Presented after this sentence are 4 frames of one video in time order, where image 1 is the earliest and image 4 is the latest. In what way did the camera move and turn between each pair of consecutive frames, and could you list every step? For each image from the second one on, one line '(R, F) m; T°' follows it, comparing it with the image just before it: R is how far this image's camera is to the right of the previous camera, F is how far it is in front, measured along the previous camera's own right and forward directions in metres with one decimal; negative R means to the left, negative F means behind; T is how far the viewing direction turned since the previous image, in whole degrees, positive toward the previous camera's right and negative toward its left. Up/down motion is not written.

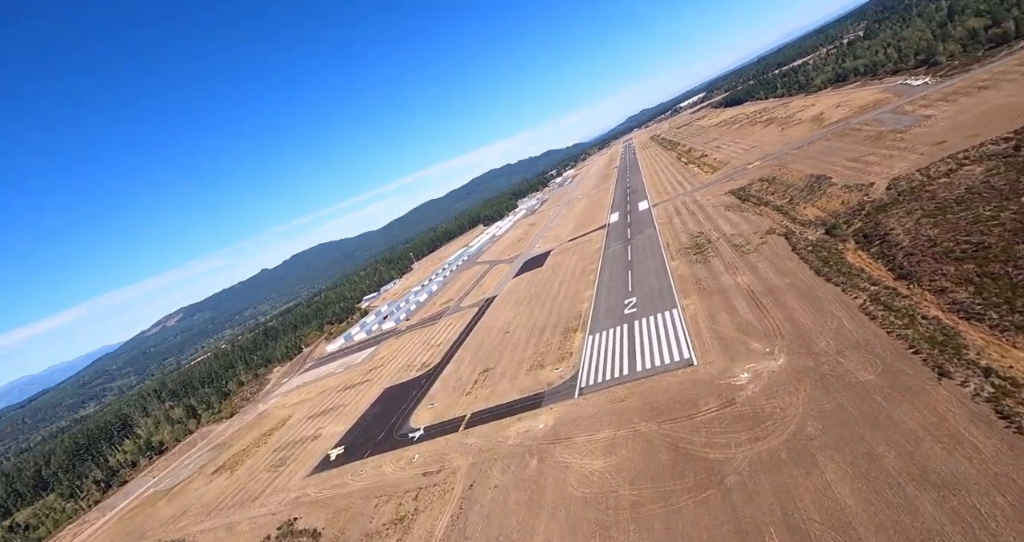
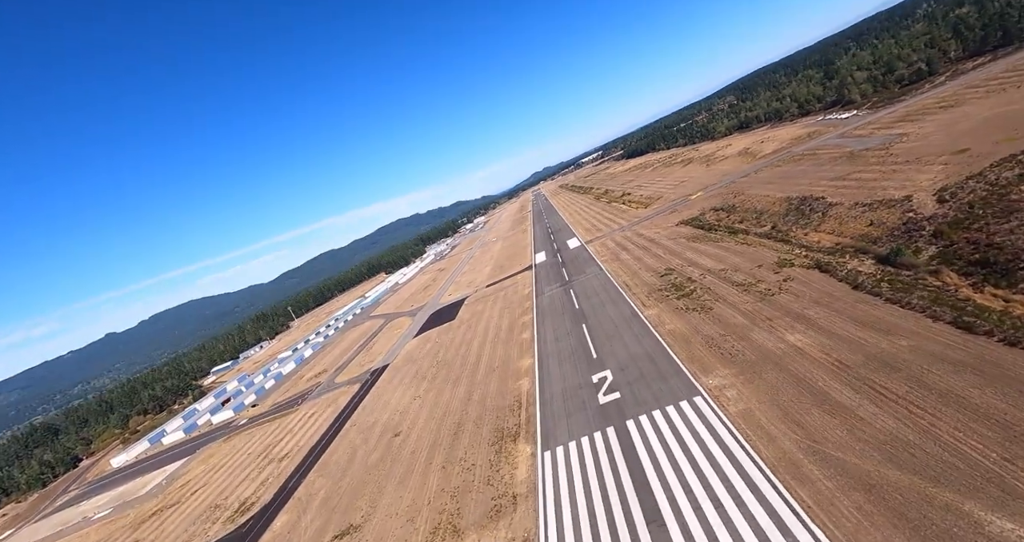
(+1.2, +15.8) m; +11°
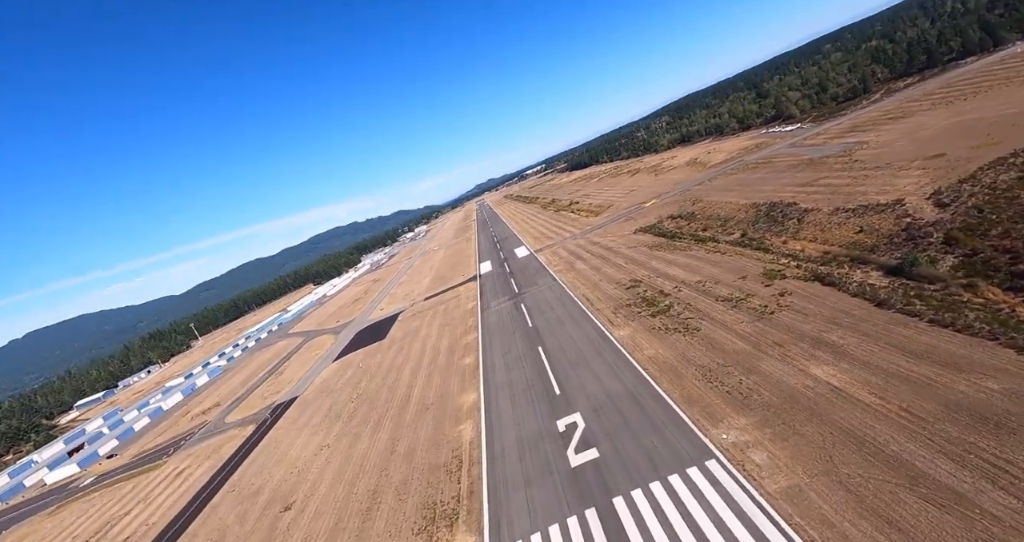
(+0.2, +5.9) m; +7°
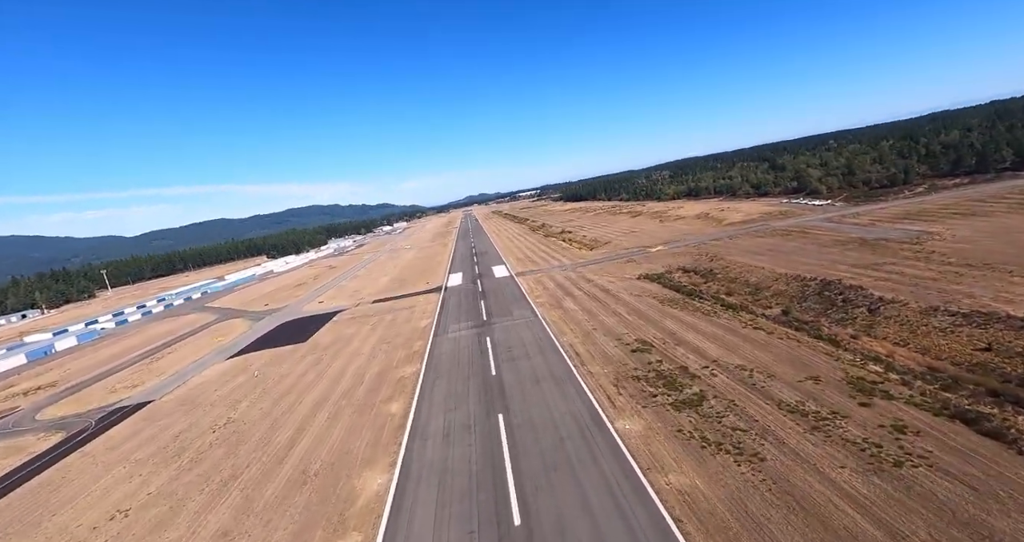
(0.0, +8.5) m; +2°
